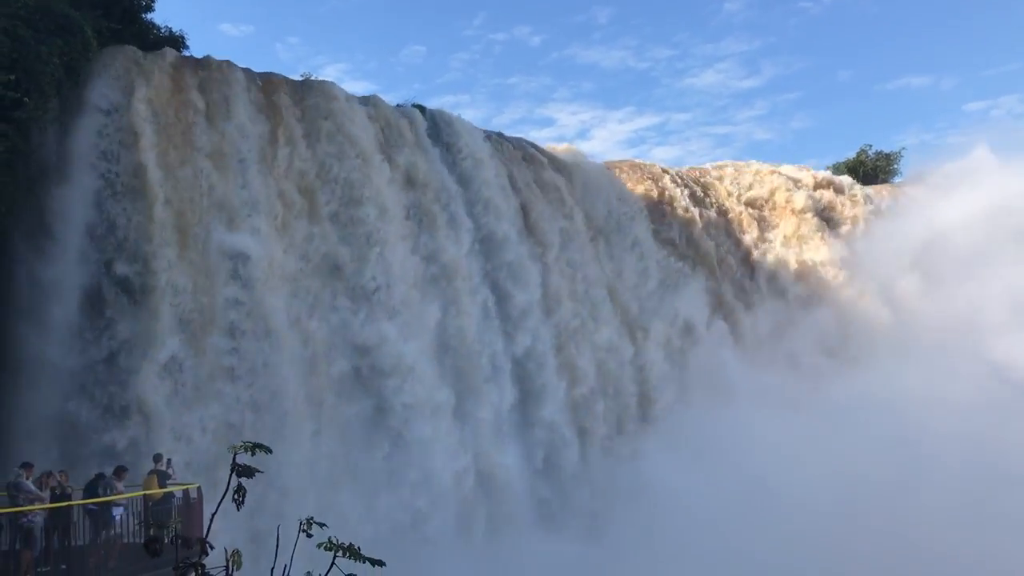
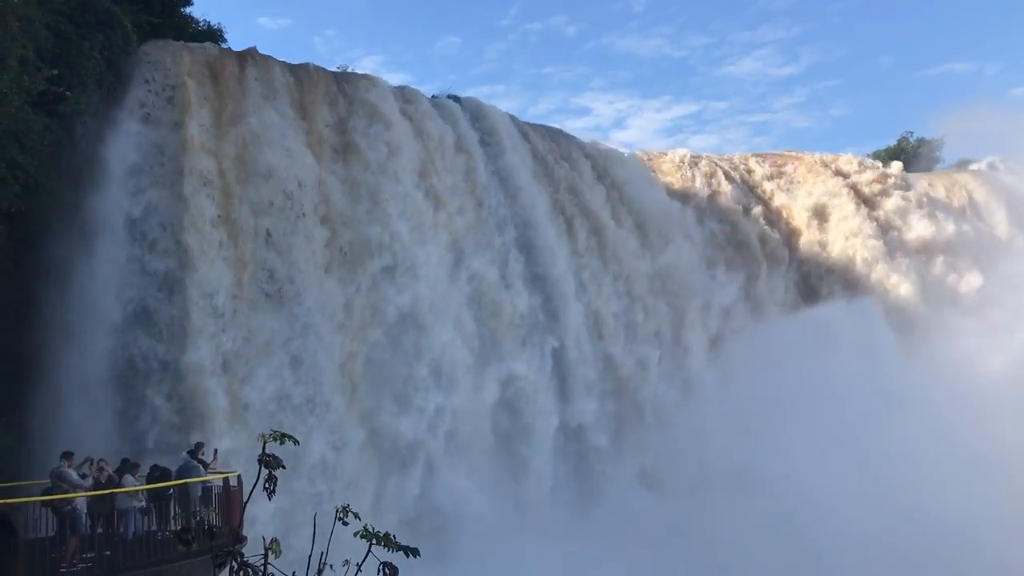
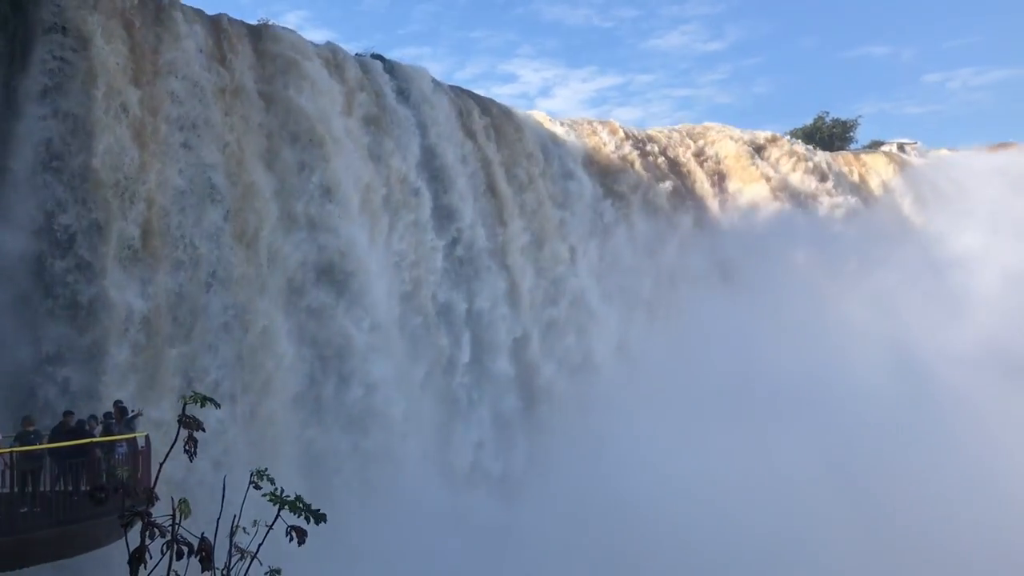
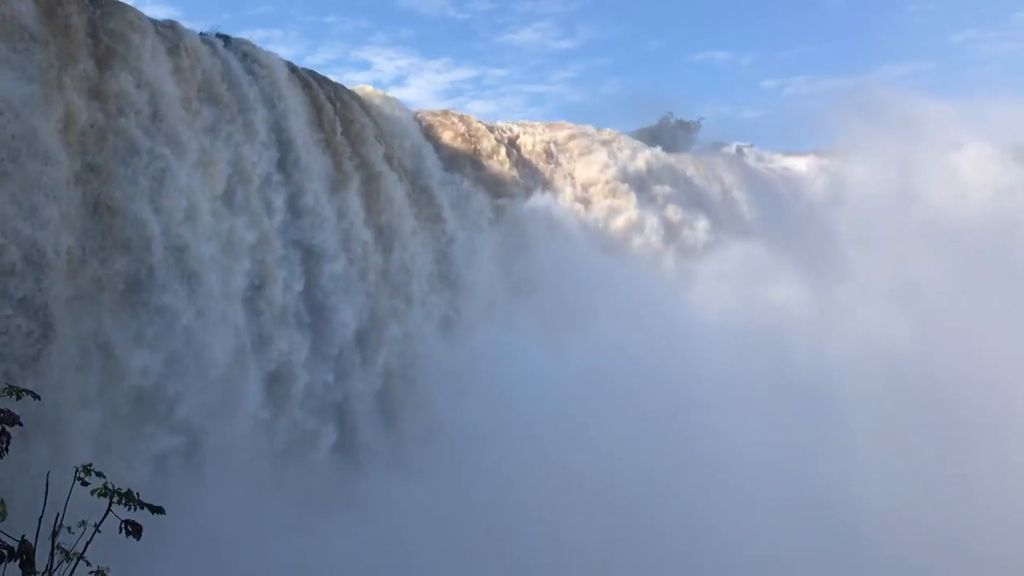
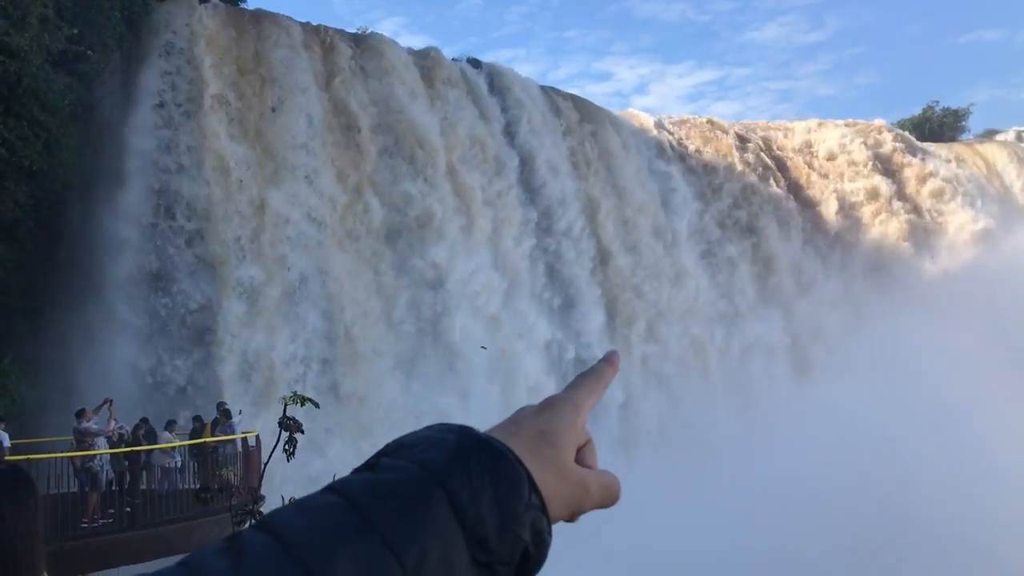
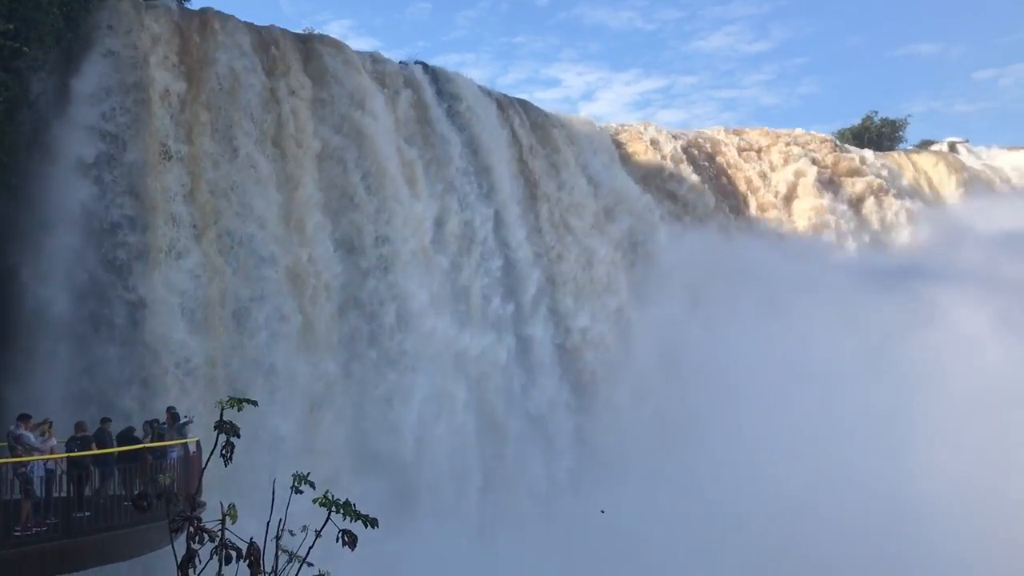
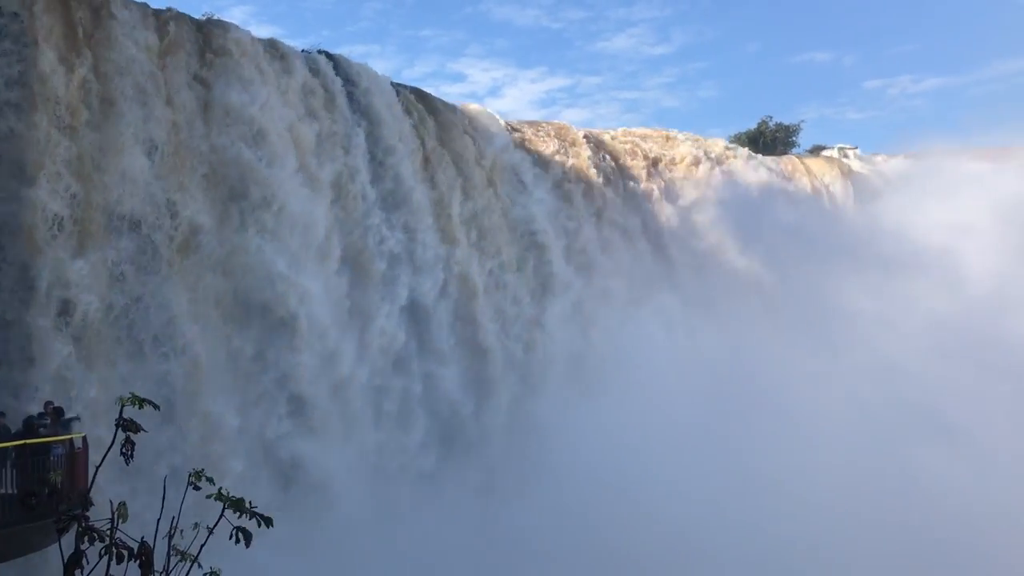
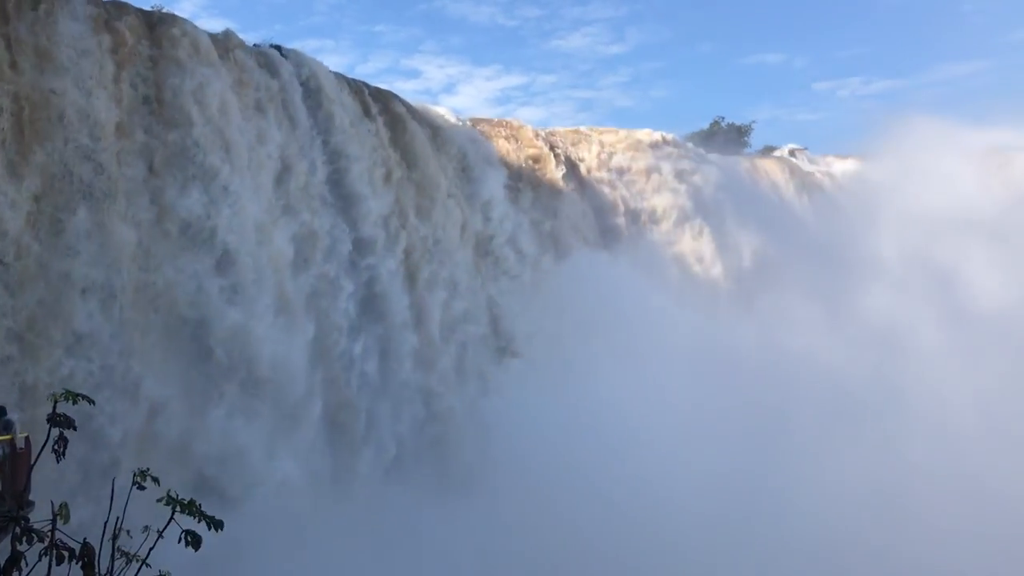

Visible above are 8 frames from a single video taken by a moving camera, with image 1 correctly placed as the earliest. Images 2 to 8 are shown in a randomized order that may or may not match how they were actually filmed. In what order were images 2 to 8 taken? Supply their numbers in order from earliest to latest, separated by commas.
2, 5, 6, 3, 7, 8, 4
